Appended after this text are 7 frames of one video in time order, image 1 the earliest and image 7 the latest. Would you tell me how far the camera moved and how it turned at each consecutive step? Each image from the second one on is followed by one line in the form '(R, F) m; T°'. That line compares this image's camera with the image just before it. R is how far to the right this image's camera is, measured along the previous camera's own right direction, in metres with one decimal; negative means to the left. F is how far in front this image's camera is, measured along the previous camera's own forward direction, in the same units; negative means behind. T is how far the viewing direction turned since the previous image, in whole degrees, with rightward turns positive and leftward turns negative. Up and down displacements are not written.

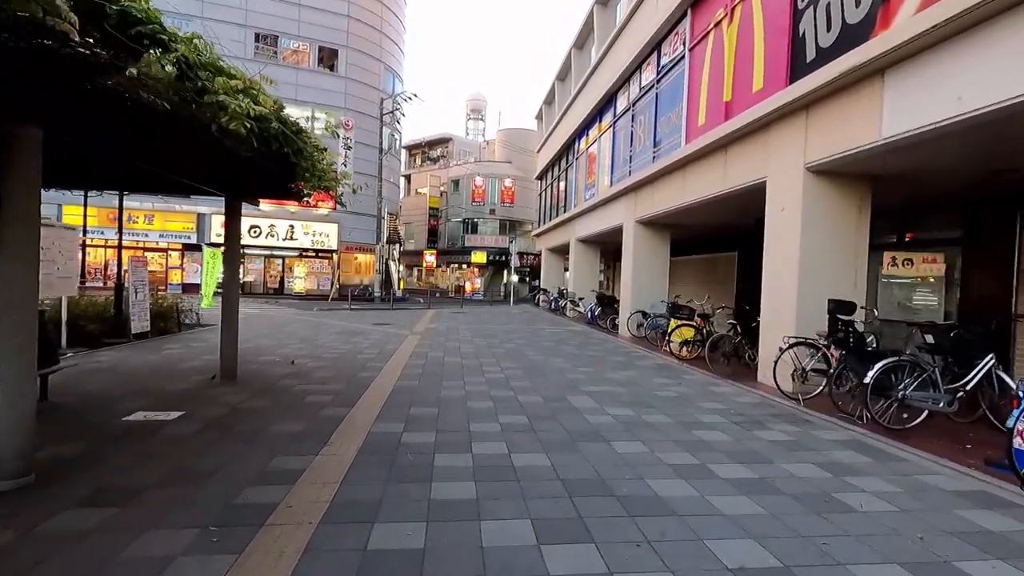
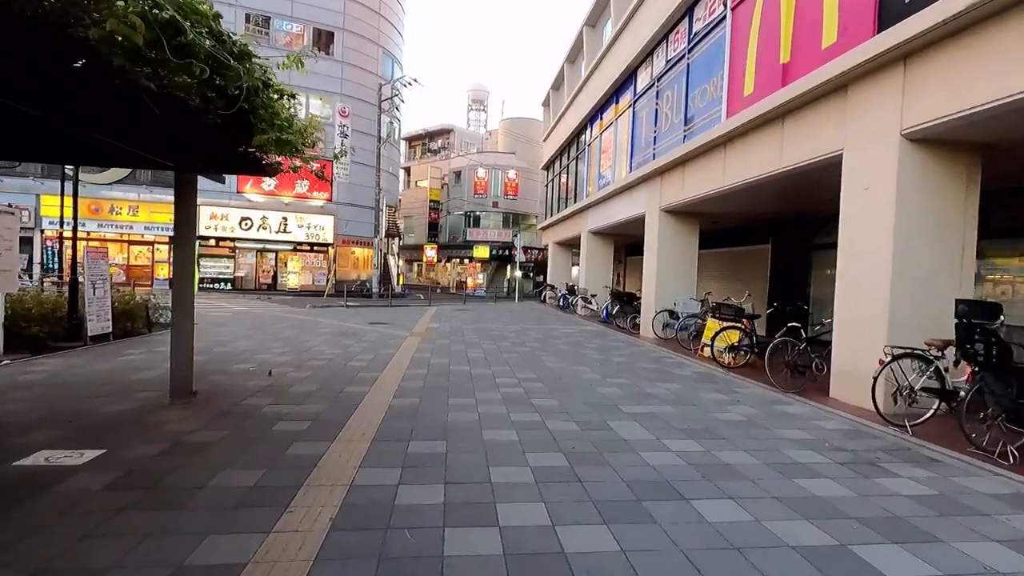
(-0.3, +1.5) m; 0°
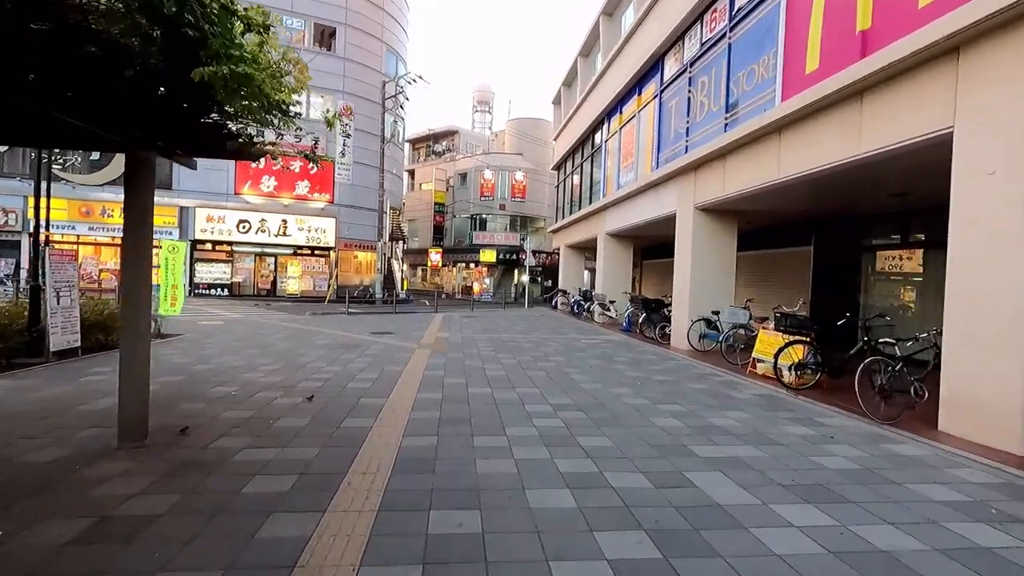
(-0.3, +1.2) m; 0°
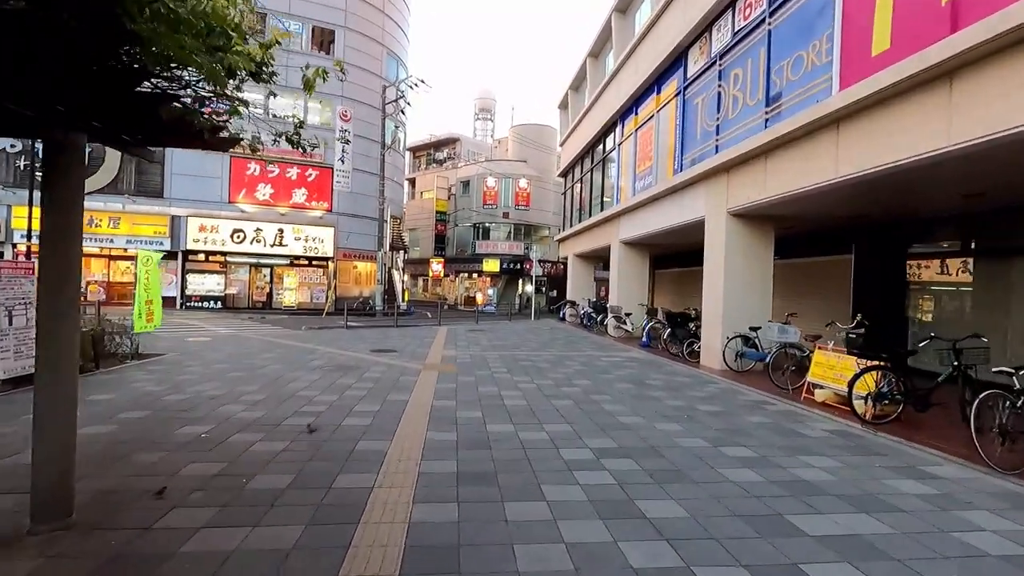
(-0.3, +1.1) m; 0°
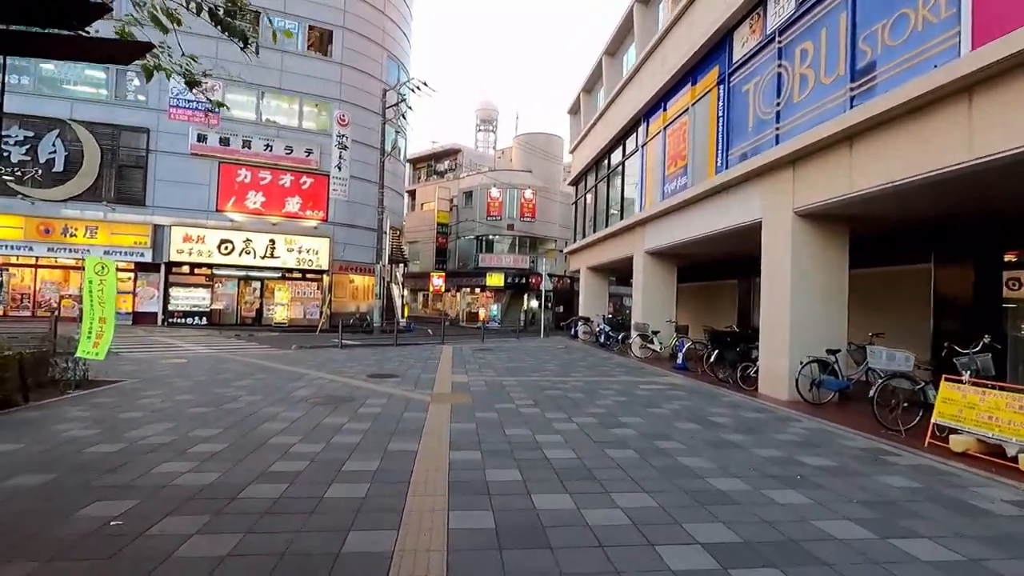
(-0.5, +1.8) m; 0°
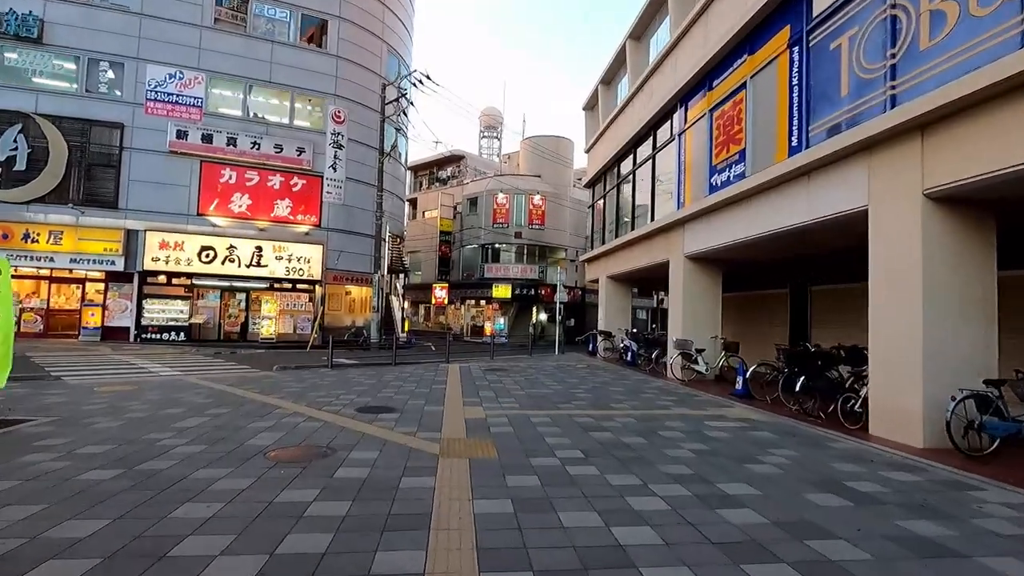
(-0.4, +2.3) m; 0°
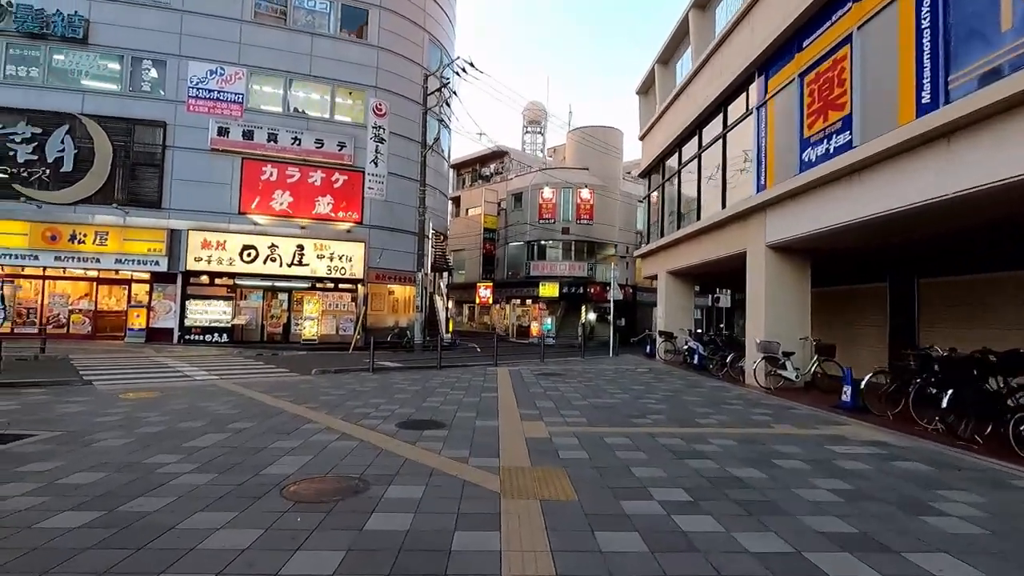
(-0.3, +1.4) m; -4°
